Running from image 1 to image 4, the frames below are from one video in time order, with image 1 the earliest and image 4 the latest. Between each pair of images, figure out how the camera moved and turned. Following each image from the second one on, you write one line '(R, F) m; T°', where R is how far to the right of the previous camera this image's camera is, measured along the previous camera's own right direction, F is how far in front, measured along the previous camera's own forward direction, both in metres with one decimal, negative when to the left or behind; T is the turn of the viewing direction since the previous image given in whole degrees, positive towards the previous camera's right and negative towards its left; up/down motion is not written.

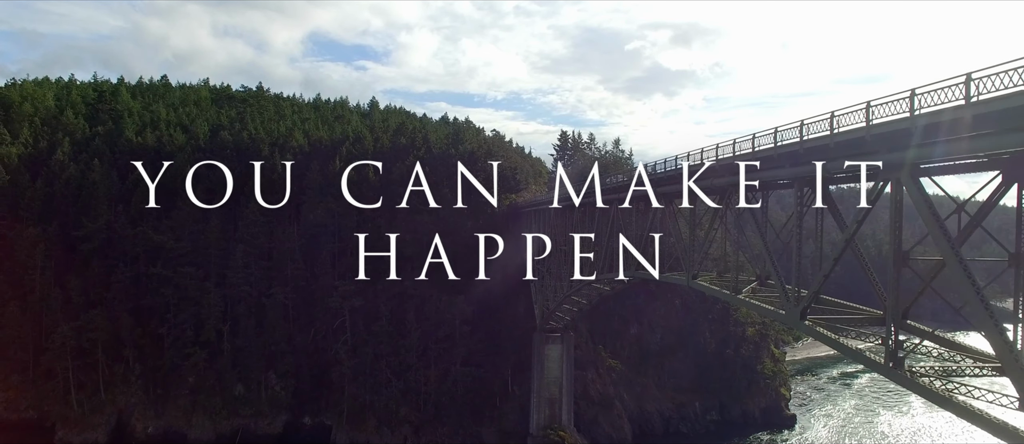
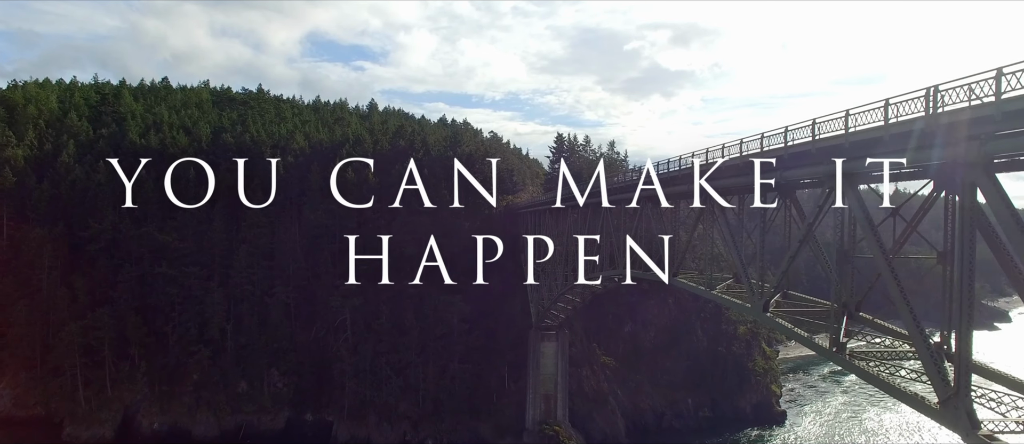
(+0.1, -1.0) m; 0°
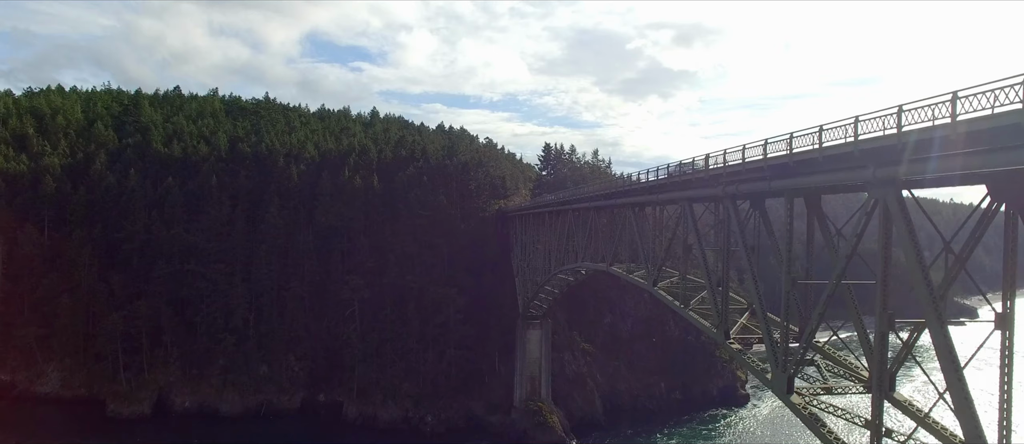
(+0.5, -4.7) m; 0°
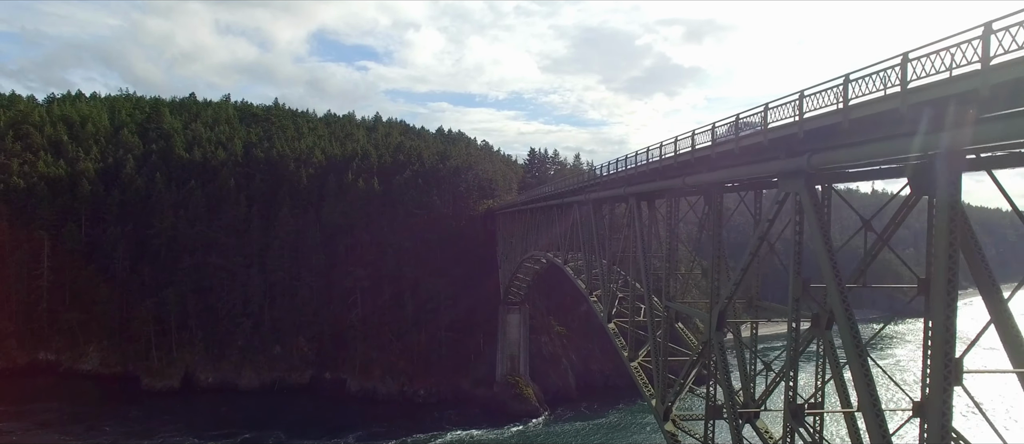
(+1.8, -5.3) m; -1°
